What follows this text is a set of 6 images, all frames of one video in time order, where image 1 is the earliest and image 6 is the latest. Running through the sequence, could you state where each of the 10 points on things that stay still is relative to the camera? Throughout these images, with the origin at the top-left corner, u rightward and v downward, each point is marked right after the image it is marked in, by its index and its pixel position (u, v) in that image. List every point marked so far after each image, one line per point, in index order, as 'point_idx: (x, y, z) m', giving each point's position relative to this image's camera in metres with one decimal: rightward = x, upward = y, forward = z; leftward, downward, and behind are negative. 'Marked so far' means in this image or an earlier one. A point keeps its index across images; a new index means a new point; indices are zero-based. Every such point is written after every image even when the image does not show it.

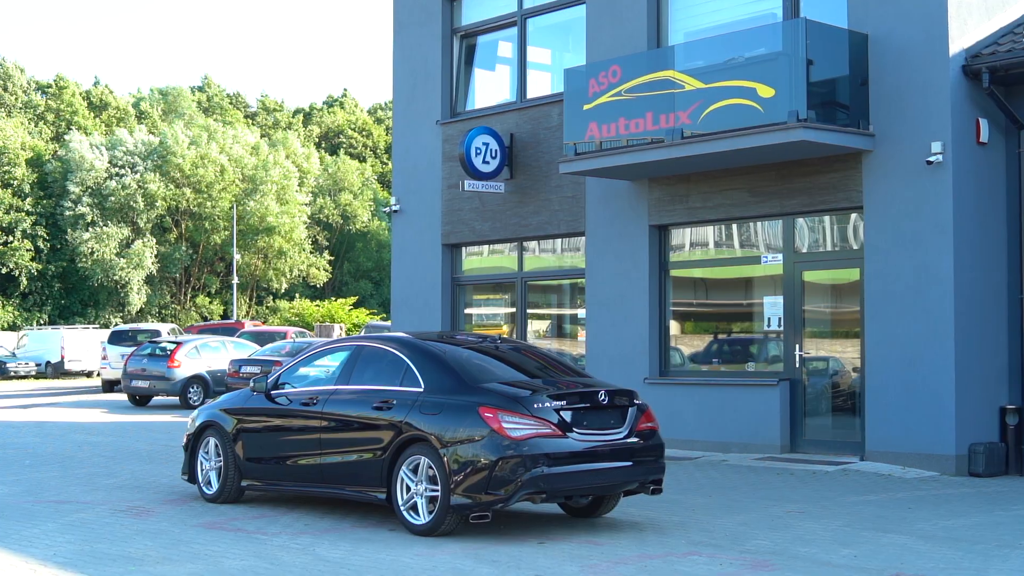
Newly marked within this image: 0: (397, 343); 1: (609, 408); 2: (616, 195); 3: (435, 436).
0: (-0.9, -0.4, +10.0) m
1: (+0.7, -0.9, +9.3) m
2: (+1.3, +1.2, +16.1) m
3: (-0.5, -1.0, +9.1) m
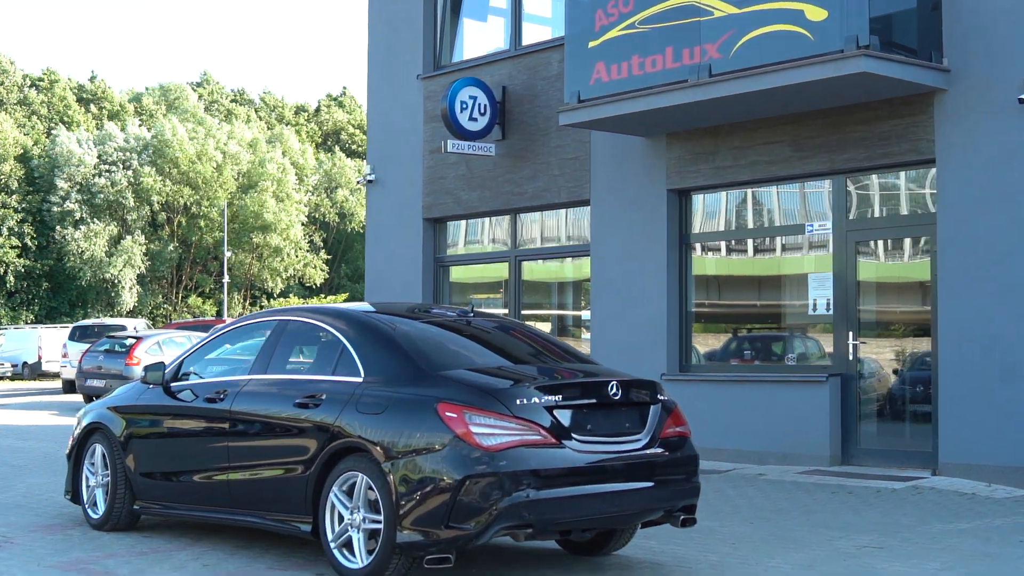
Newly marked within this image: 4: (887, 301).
0: (-1.0, -0.2, +7.3) m
1: (+0.6, -0.6, +6.6) m
2: (+1.2, +1.4, +13.5) m
3: (-0.7, -0.8, +6.5) m
4: (+3.3, -0.1, +11.4) m
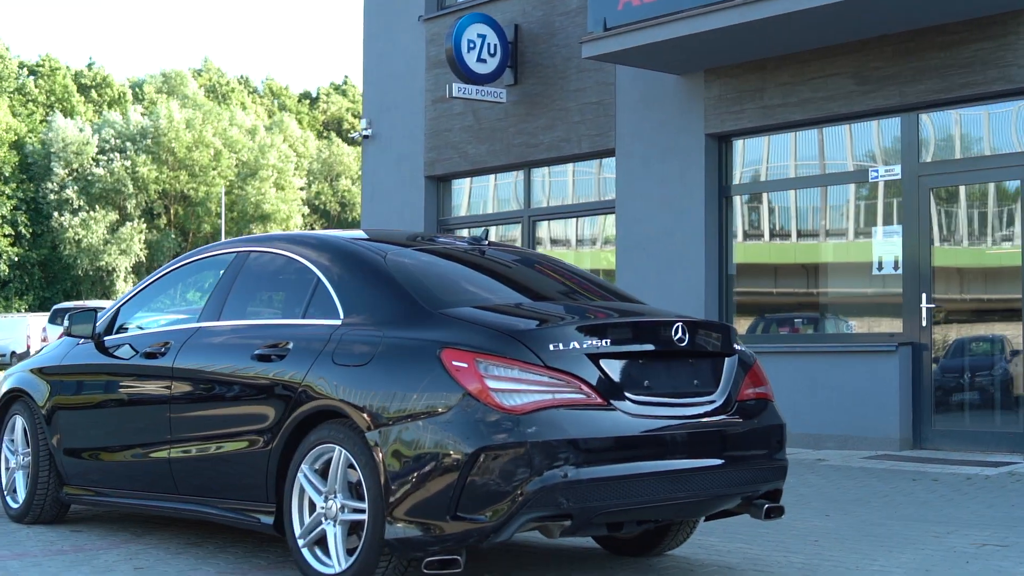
0: (-0.9, +0.2, +5.7) m
1: (+0.7, -0.3, +5.0) m
2: (+1.3, +1.7, +11.8) m
3: (-0.6, -0.4, +4.8) m
4: (+3.4, +0.2, +9.7) m
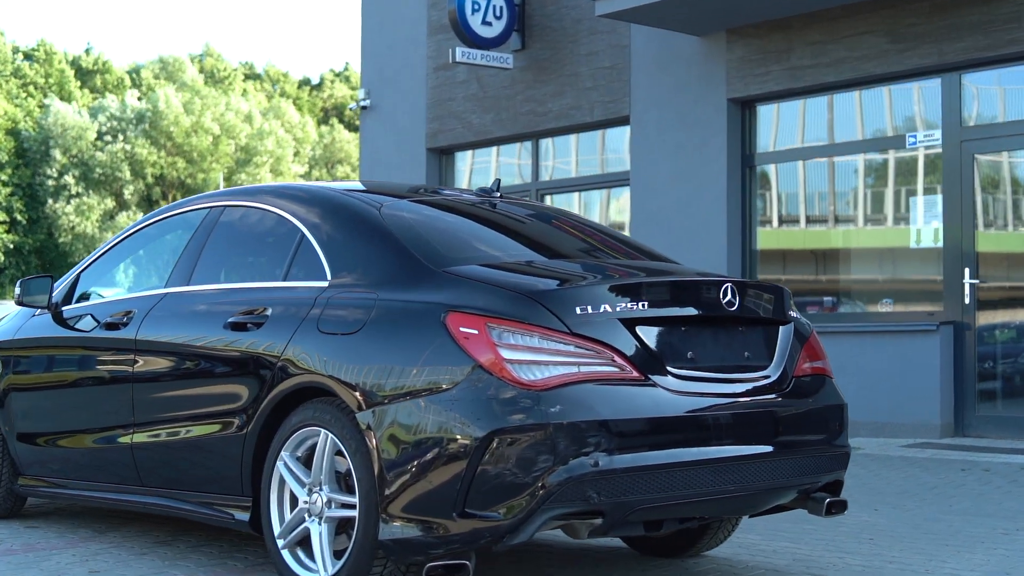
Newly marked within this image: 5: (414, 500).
0: (-0.8, +0.3, +4.9) m
1: (+0.7, -0.1, +4.2) m
2: (+1.4, +1.9, +11.0) m
3: (-0.5, -0.3, +4.1) m
4: (+3.5, +0.4, +9.0) m
5: (-0.3, -0.6, +3.8) m
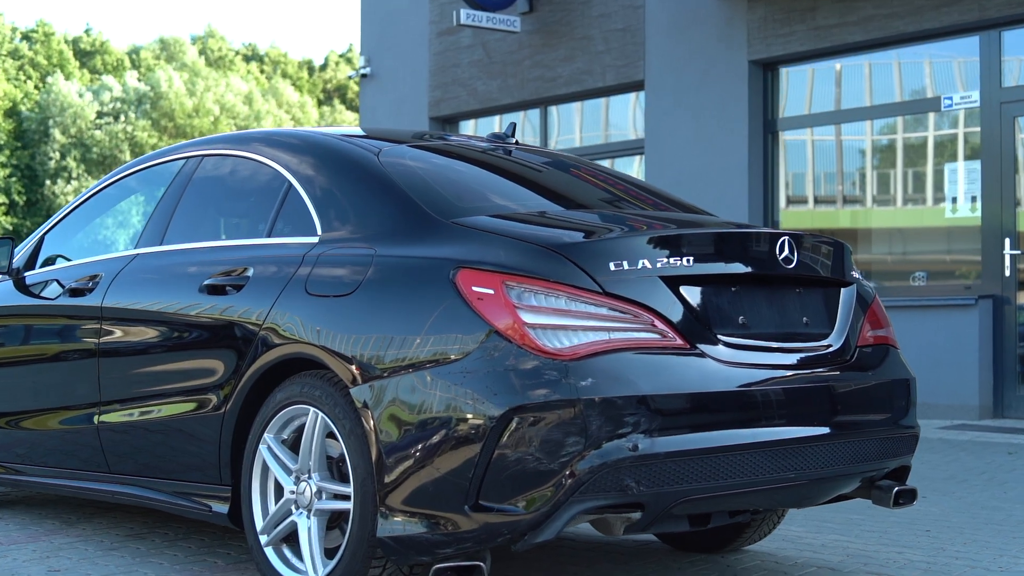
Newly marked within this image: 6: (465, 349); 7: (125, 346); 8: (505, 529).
0: (-0.8, +0.5, +4.3) m
1: (+0.8, 0.0, +3.6) m
2: (+1.4, +2.1, +10.4) m
3: (-0.4, -0.2, +3.5) m
4: (+3.5, +0.6, +8.4) m
5: (-0.2, -0.5, +3.2) m
6: (-0.1, -0.2, +3.2) m
7: (-1.3, -0.2, +4.3) m
8: (0.0, -0.6, +3.1) m
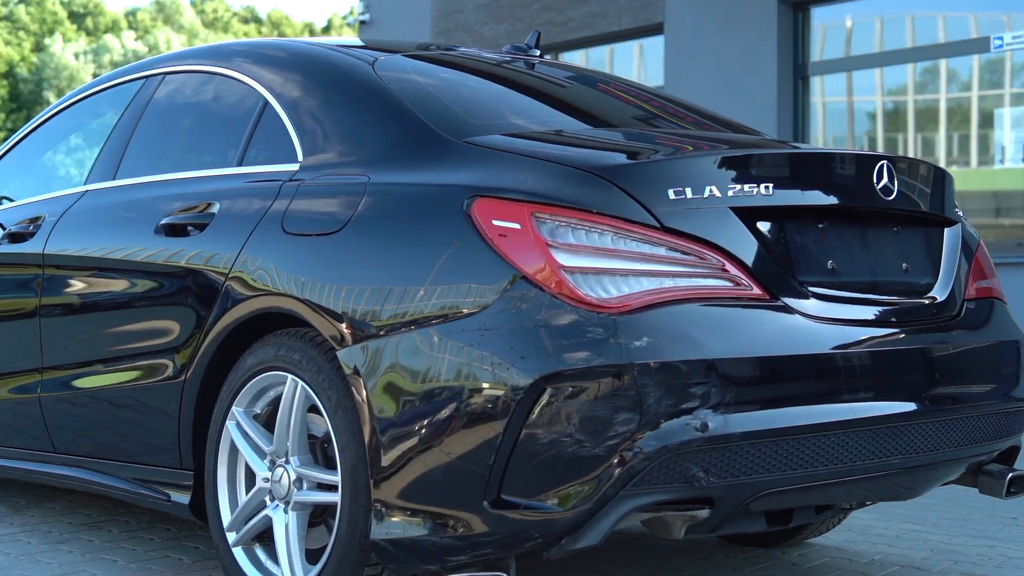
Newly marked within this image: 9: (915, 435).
0: (-0.7, +0.6, +3.6) m
1: (+0.8, +0.1, +2.9) m
2: (+1.5, +2.4, +9.6) m
3: (-0.4, 0.0, +2.8) m
4: (+3.6, +0.9, +7.6) m
5: (-0.2, -0.4, +2.5) m
6: (-0.1, 0.0, +2.5) m
7: (-1.2, 0.0, +3.6) m
8: (0.0, -0.5, +2.4) m
9: (+0.8, -0.3, +2.8) m
